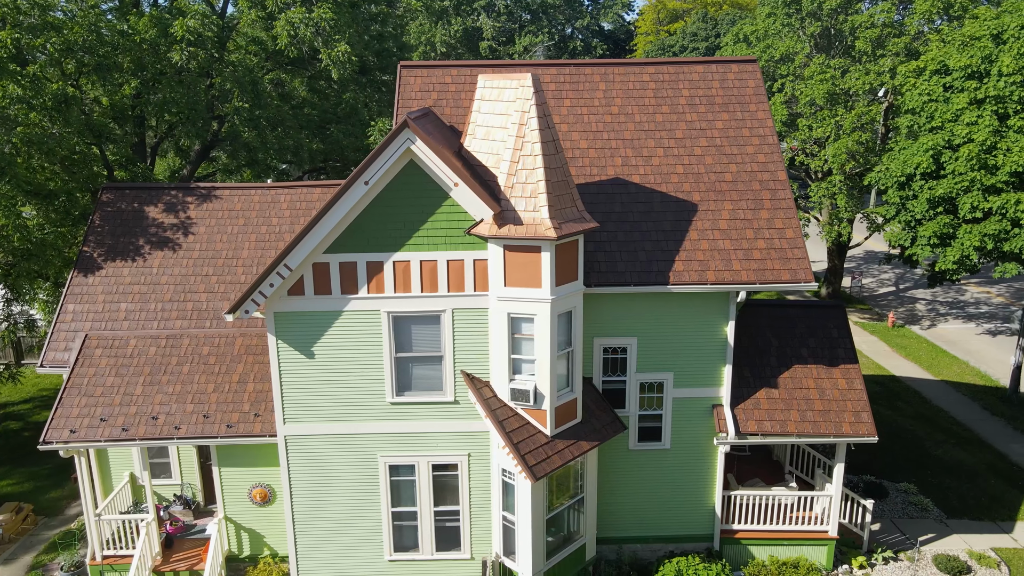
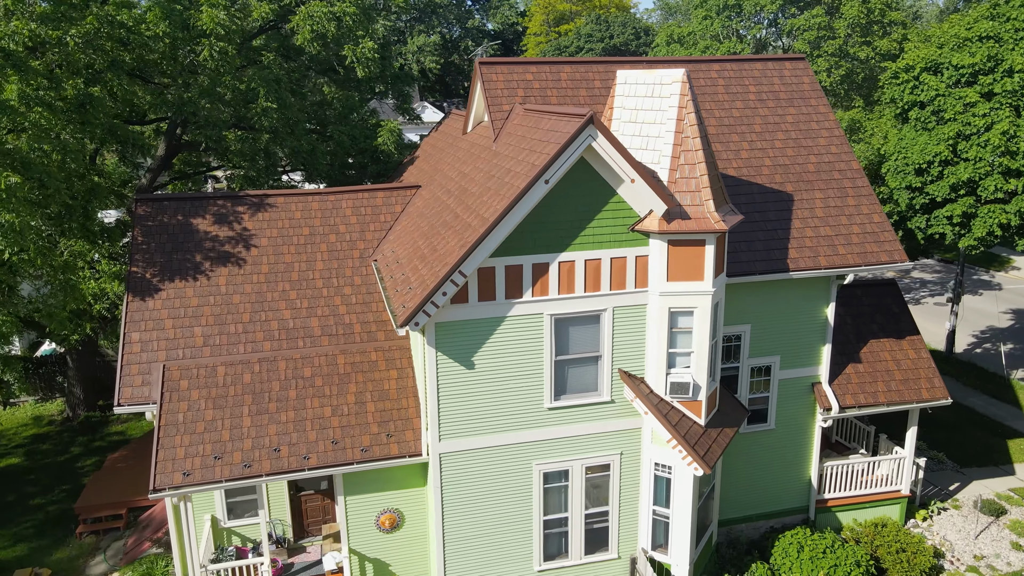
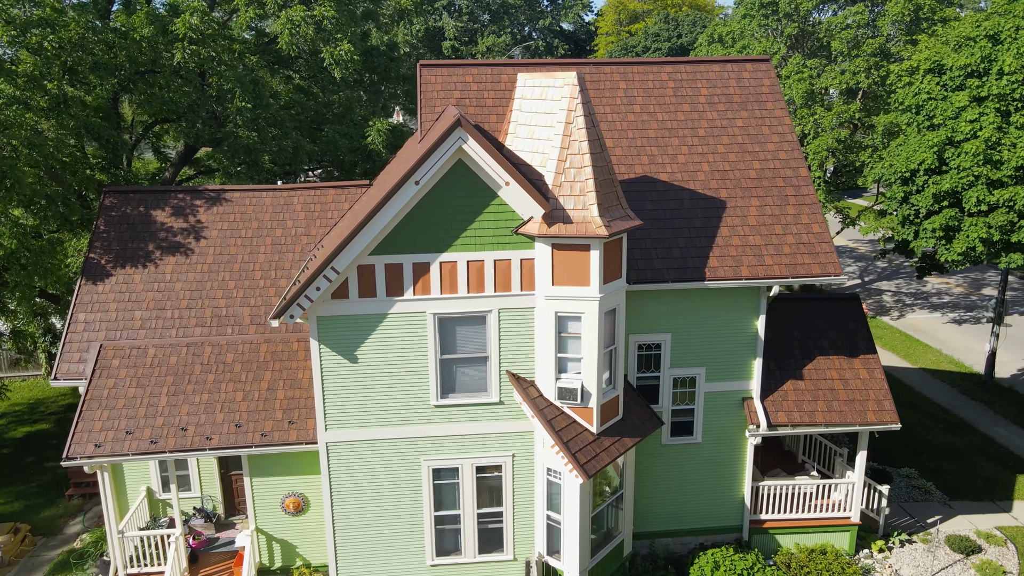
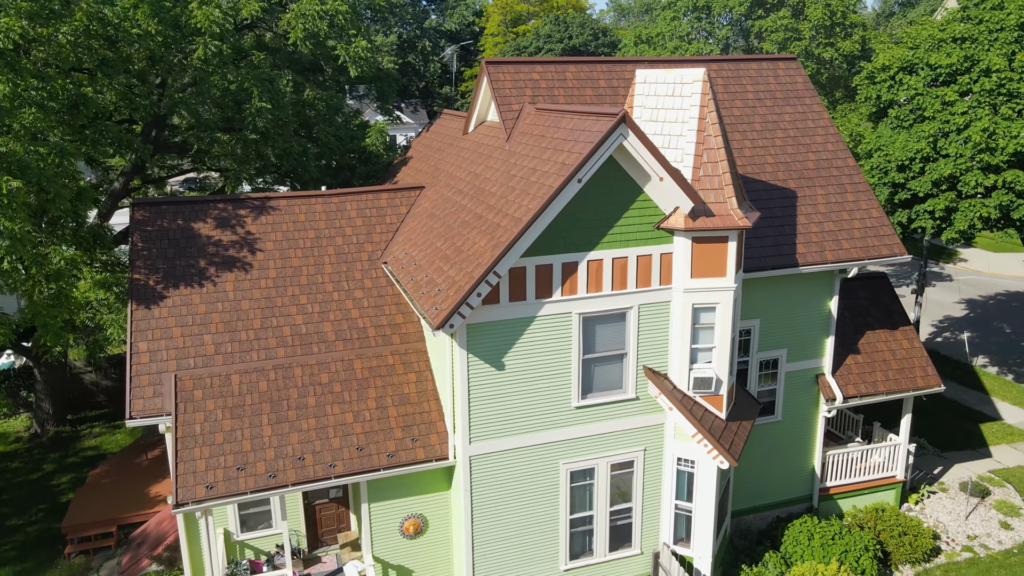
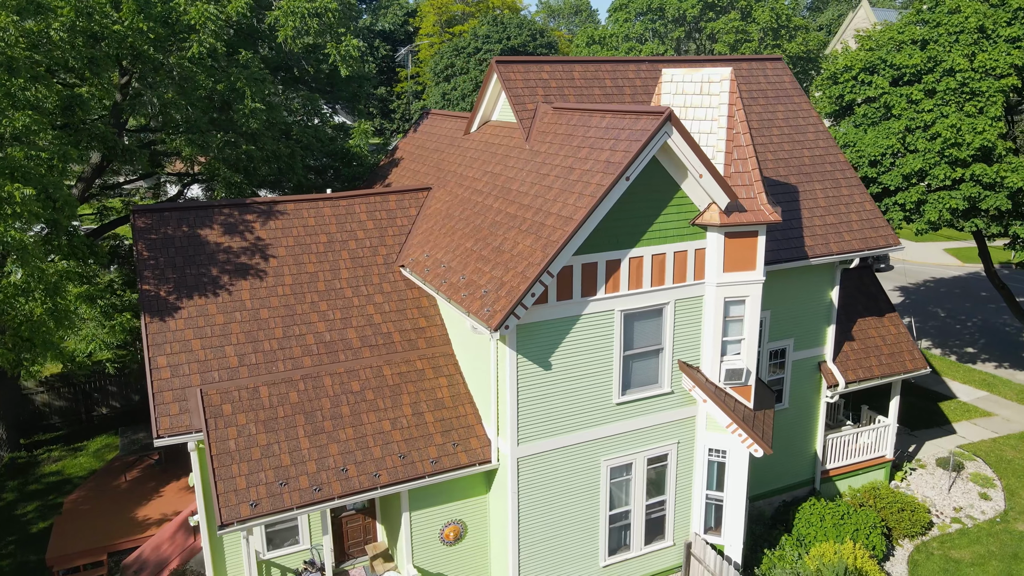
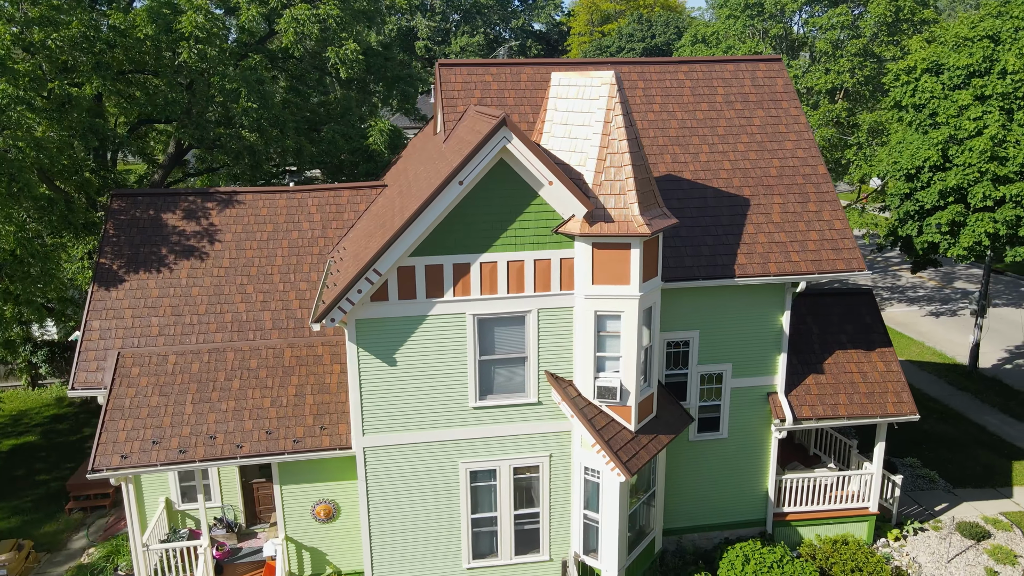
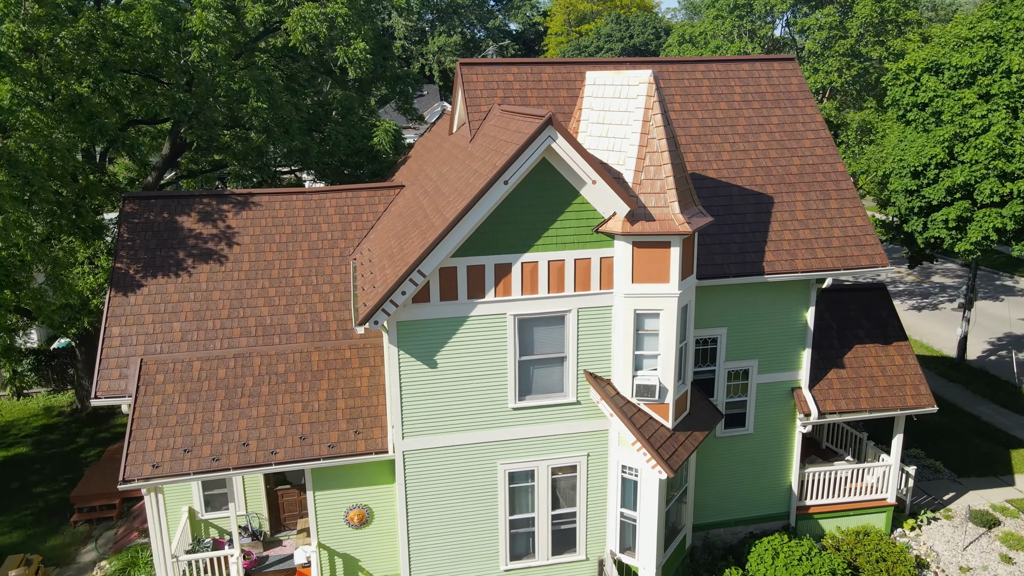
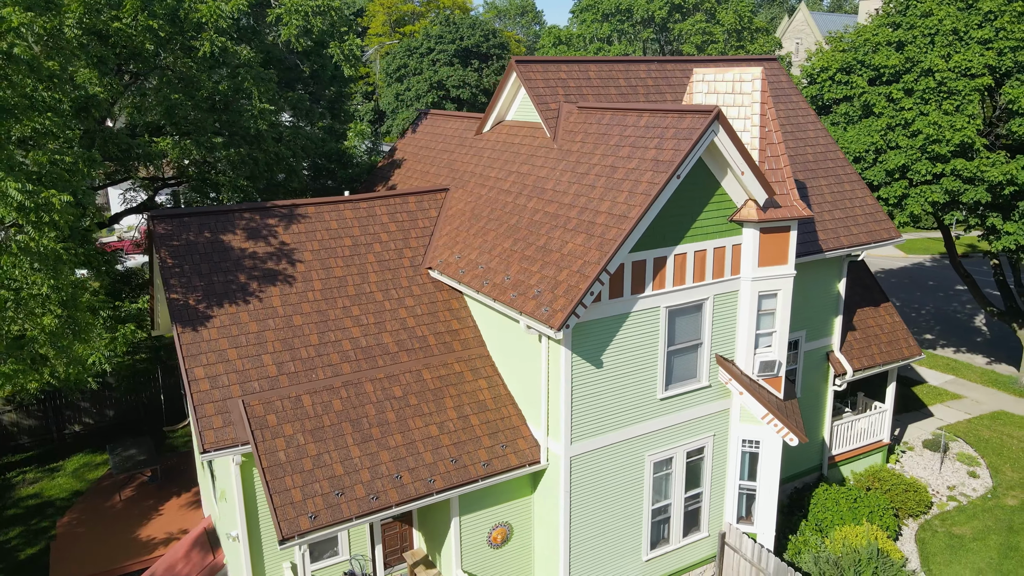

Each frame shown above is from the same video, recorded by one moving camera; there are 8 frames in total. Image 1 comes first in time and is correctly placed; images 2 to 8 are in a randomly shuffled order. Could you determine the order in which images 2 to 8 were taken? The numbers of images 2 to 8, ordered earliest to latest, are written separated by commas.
3, 6, 7, 2, 4, 5, 8
